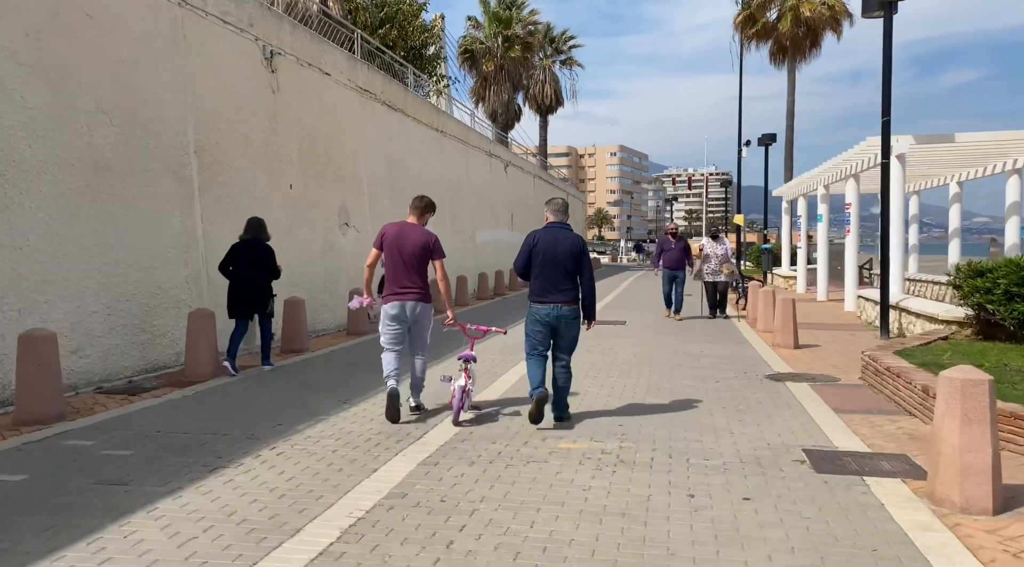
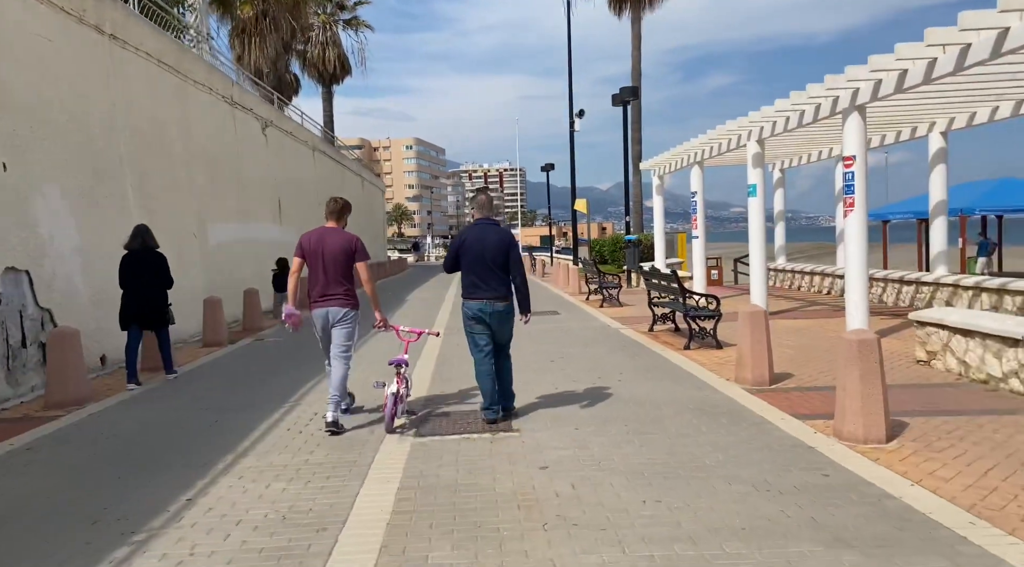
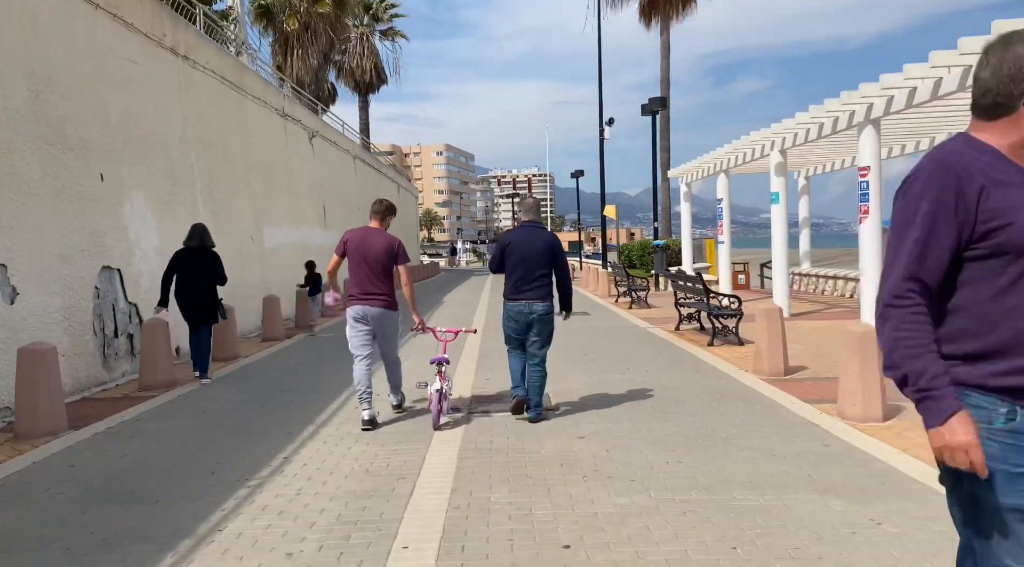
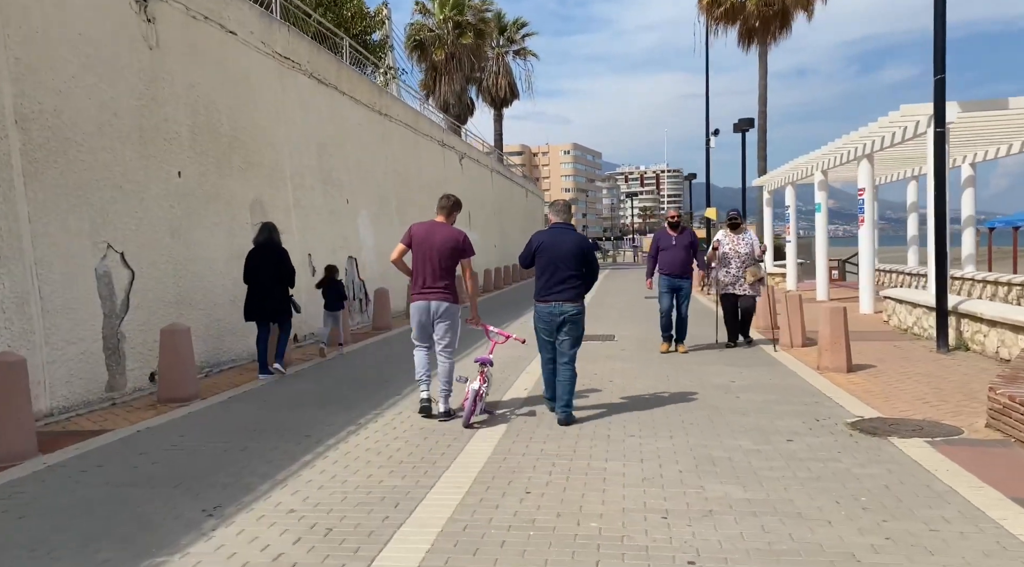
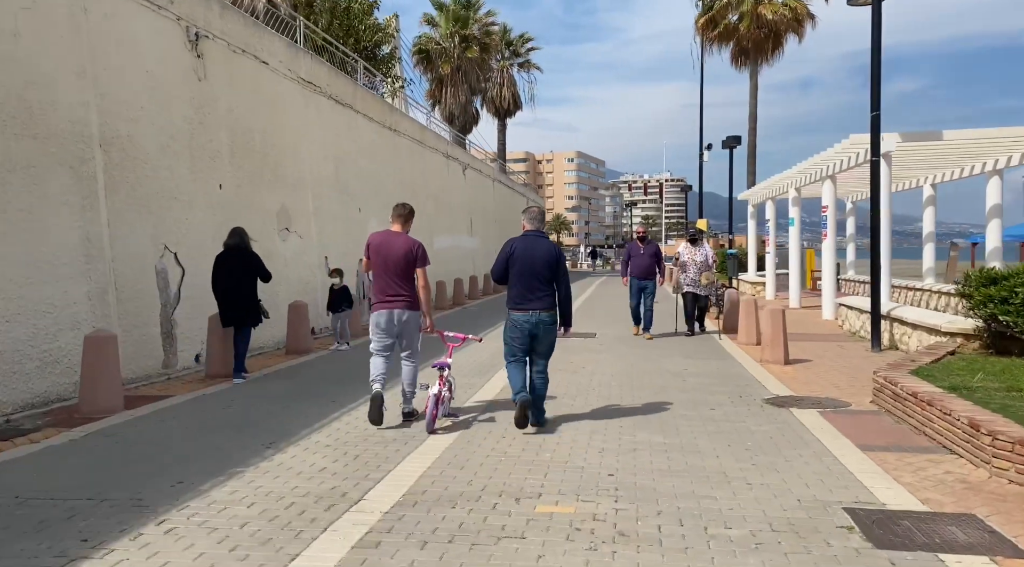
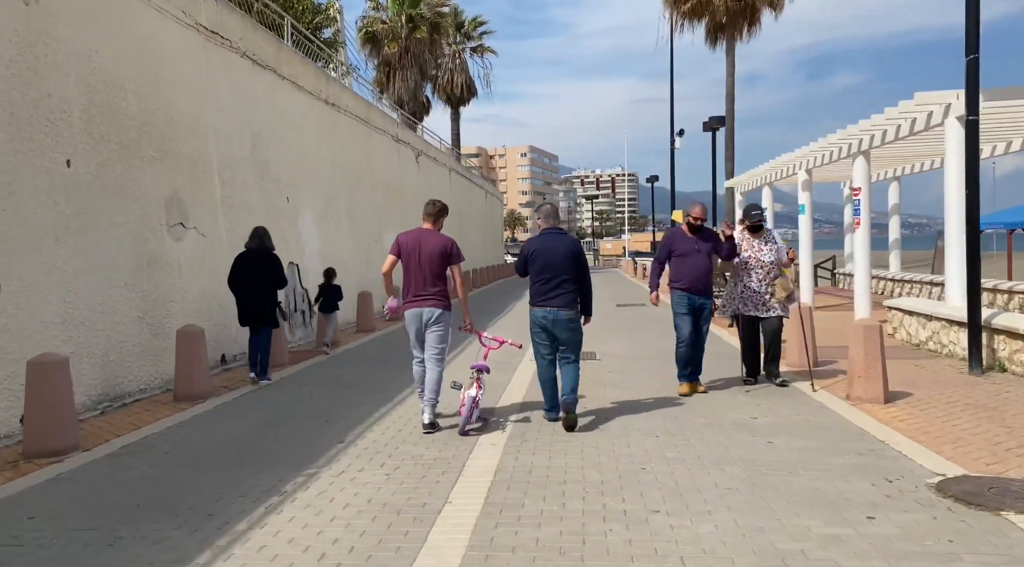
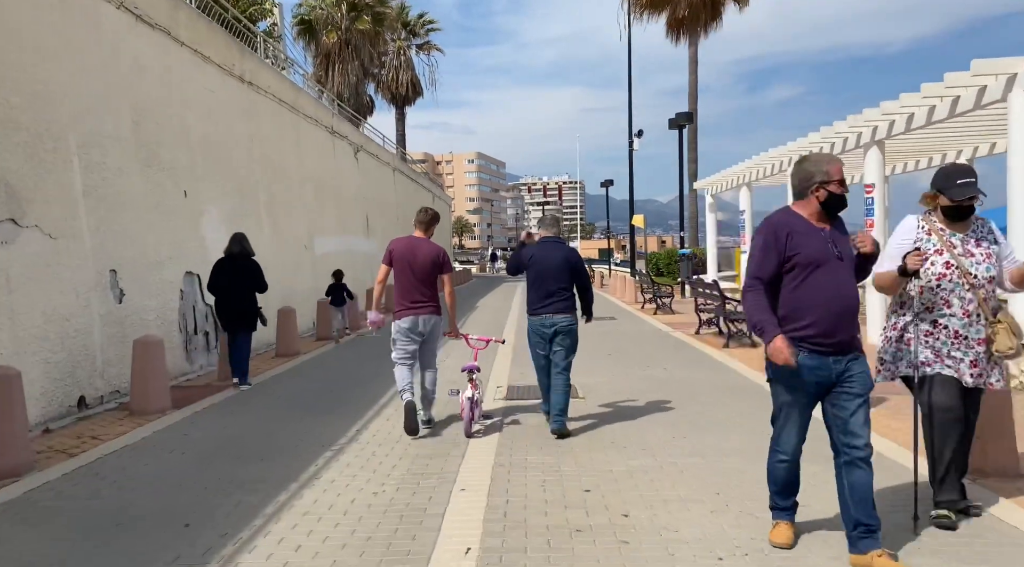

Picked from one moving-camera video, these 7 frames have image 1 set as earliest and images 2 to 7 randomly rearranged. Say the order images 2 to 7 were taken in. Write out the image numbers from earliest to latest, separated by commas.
5, 4, 6, 7, 3, 2
